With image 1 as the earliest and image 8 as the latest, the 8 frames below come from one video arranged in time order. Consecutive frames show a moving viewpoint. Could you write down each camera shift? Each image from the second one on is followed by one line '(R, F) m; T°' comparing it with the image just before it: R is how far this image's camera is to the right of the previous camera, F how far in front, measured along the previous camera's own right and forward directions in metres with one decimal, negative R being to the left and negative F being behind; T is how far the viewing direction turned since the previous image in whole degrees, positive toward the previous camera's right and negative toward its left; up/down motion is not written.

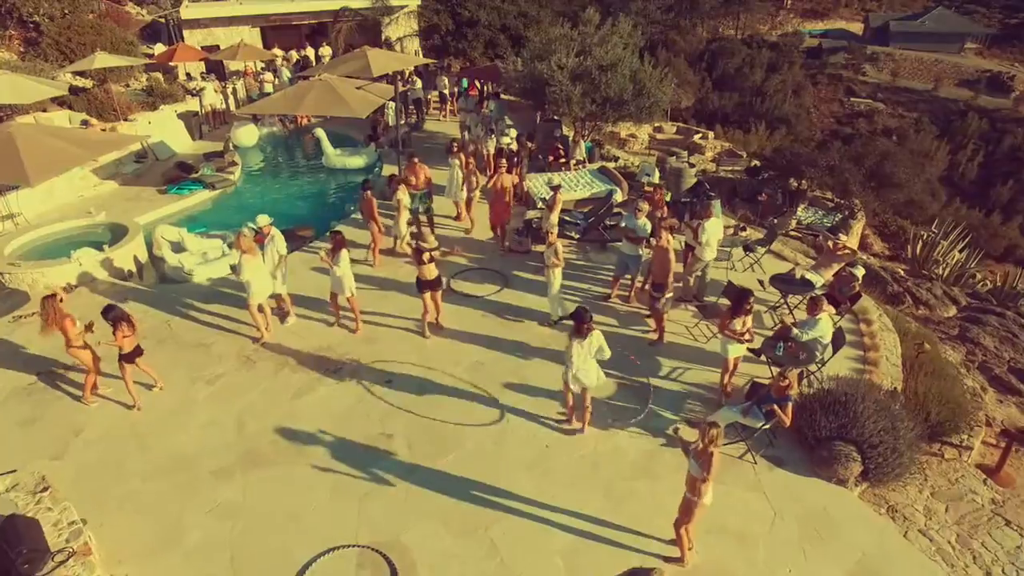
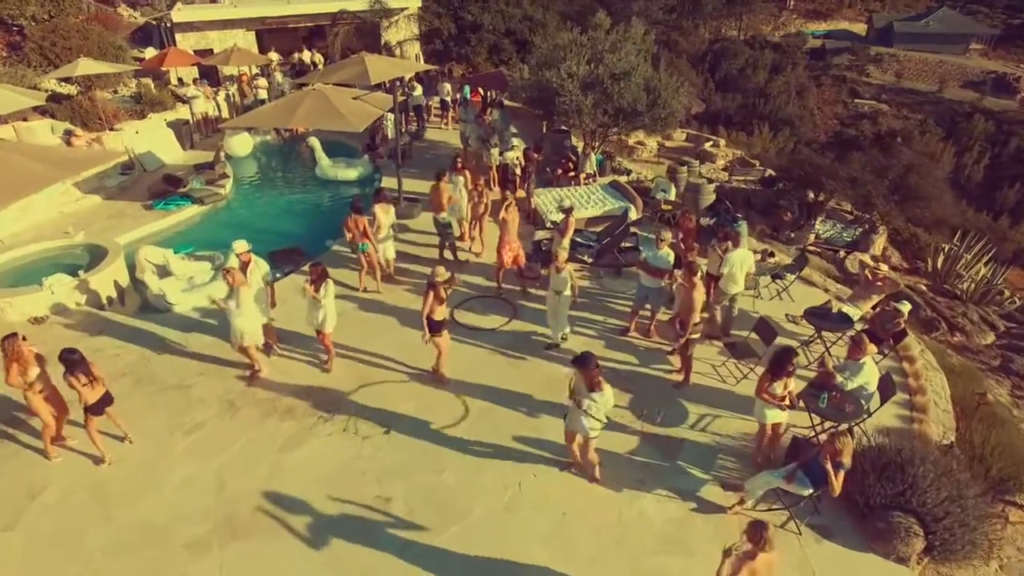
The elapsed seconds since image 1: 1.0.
(-0.1, +0.8) m; 0°
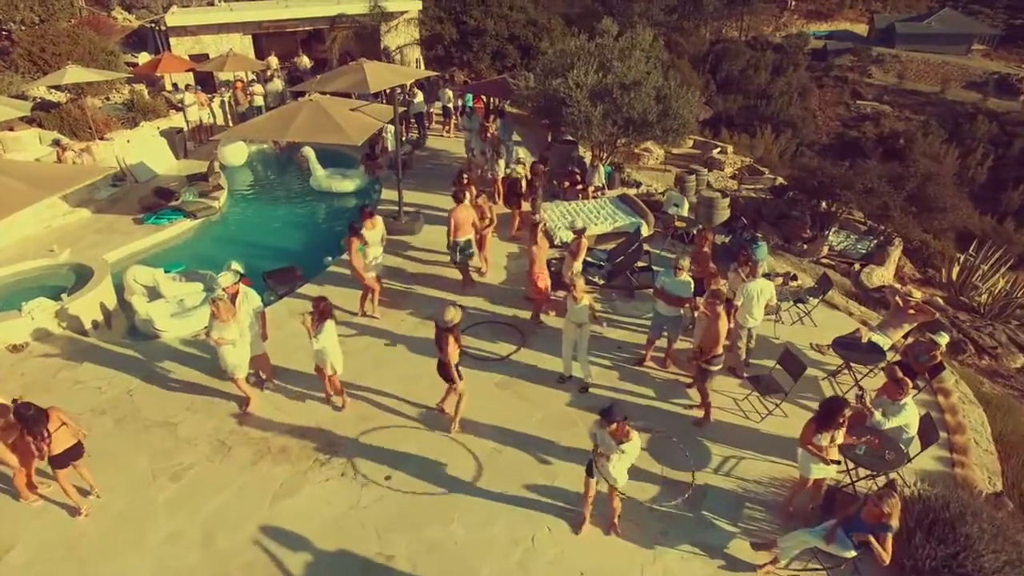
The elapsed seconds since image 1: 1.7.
(-0.1, +0.5) m; 0°
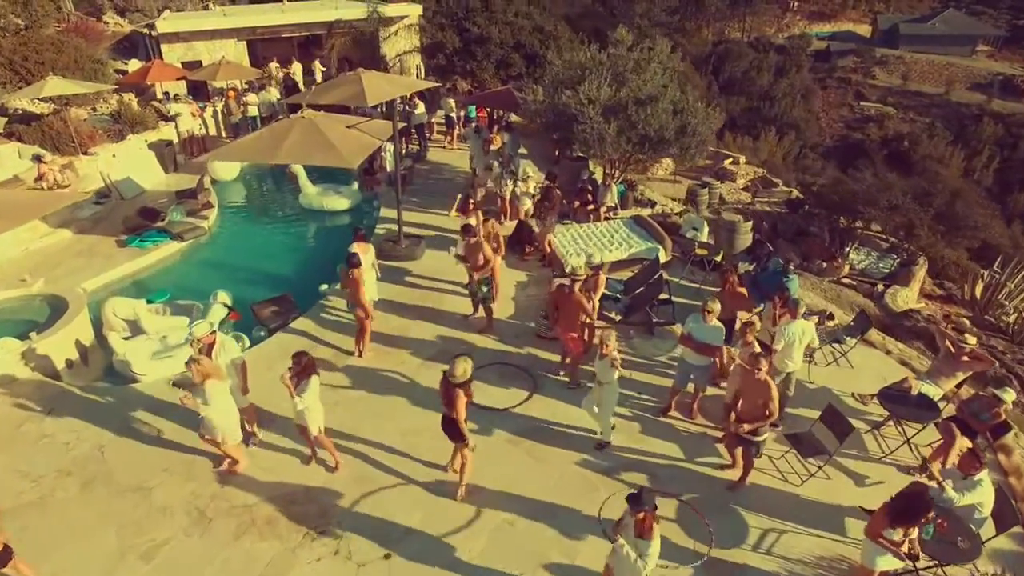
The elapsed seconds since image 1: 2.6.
(-0.1, +0.8) m; 0°
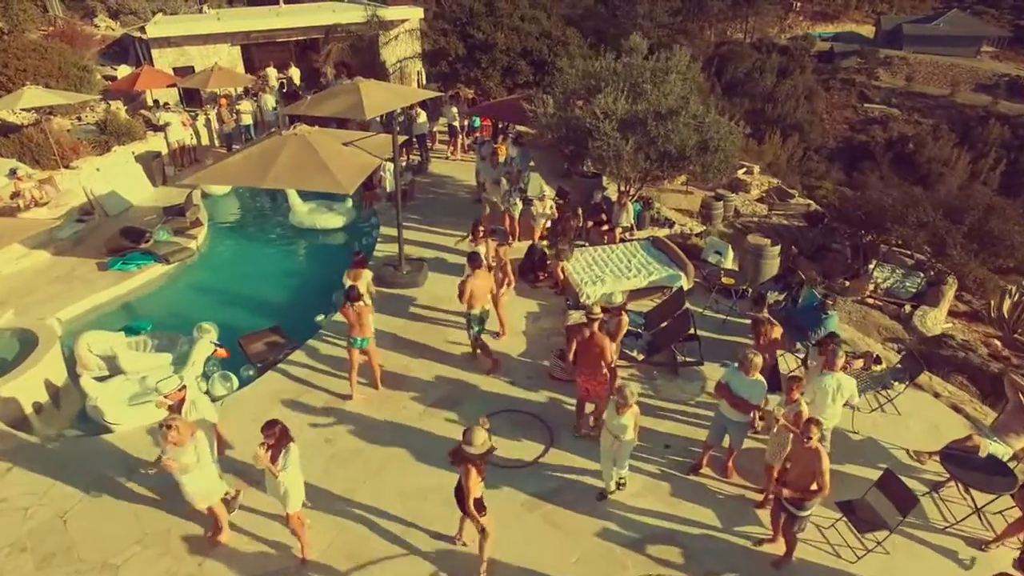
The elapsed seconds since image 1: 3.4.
(-0.1, +0.8) m; 0°
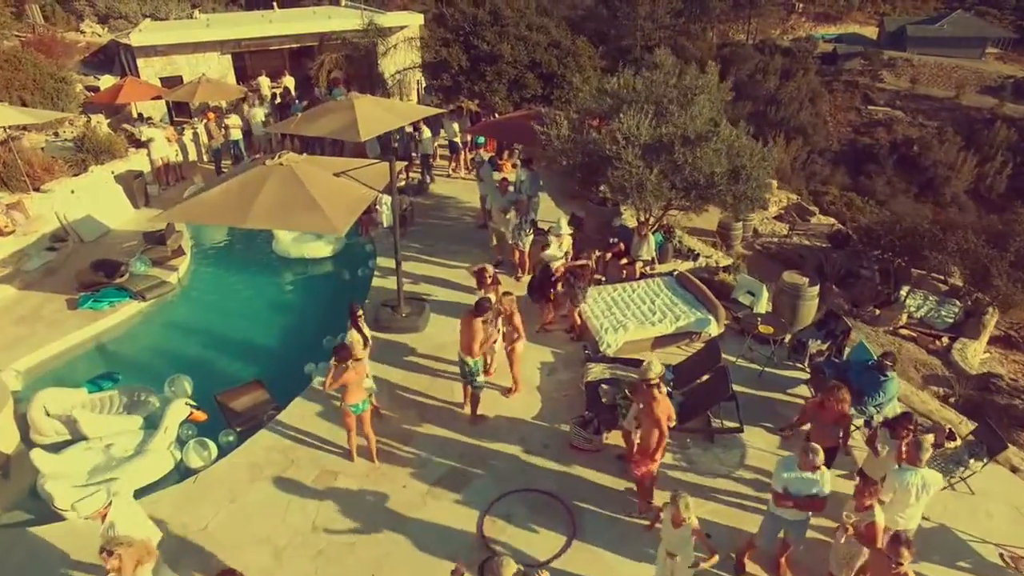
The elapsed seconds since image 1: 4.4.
(-0.1, +1.0) m; 0°
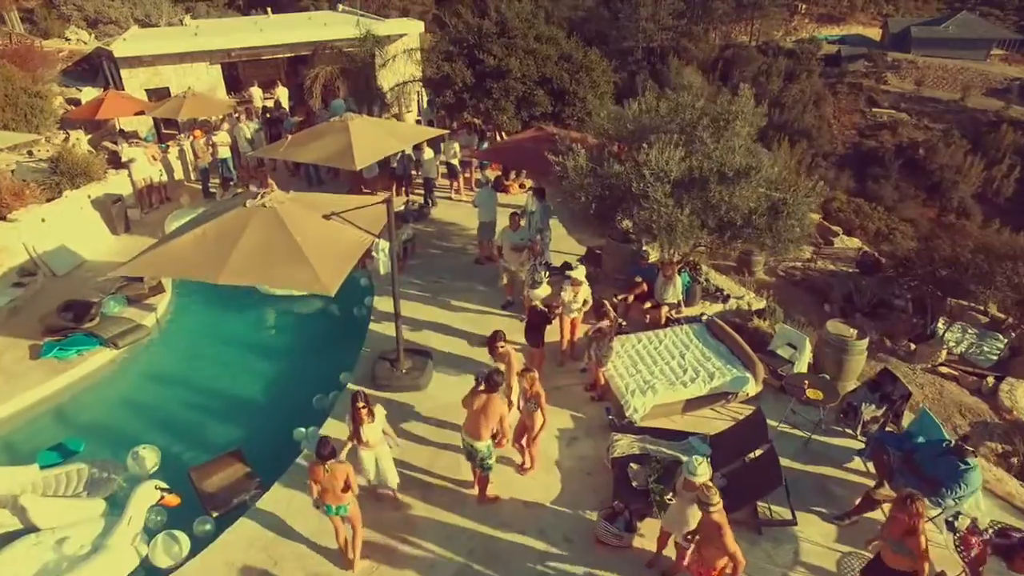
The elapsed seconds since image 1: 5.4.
(-0.1, +1.1) m; 0°
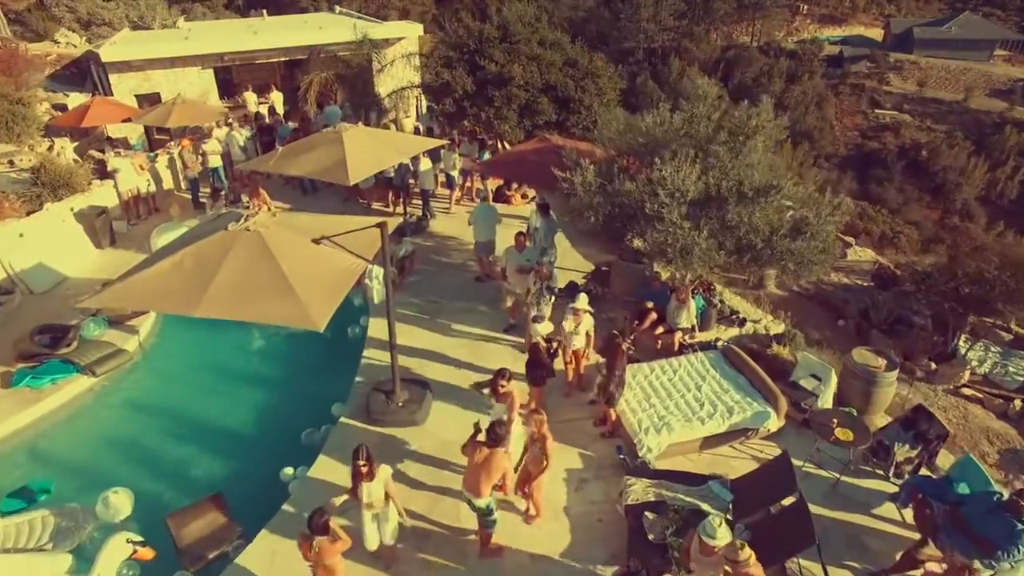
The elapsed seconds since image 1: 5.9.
(0.0, +0.6) m; 0°
